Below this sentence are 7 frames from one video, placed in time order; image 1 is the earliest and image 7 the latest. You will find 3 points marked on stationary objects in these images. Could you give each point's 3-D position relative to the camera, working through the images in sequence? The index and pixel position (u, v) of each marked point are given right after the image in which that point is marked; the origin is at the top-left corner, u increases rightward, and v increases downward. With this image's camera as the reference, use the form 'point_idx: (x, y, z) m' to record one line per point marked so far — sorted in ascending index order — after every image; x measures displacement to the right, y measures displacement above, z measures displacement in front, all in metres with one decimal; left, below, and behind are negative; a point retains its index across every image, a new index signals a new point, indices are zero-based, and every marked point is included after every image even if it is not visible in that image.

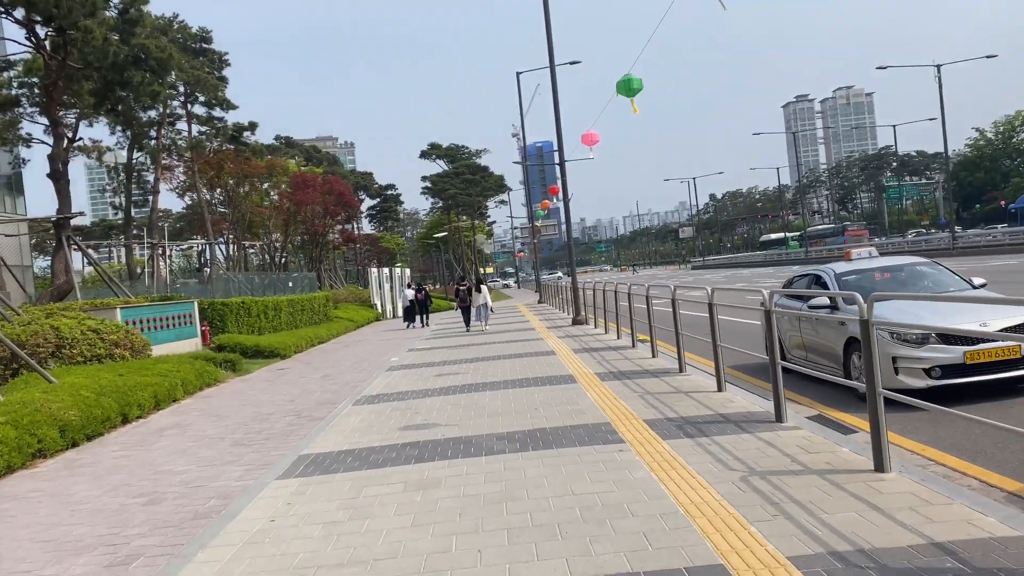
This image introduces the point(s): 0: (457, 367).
0: (-0.9, -1.4, +14.9) m
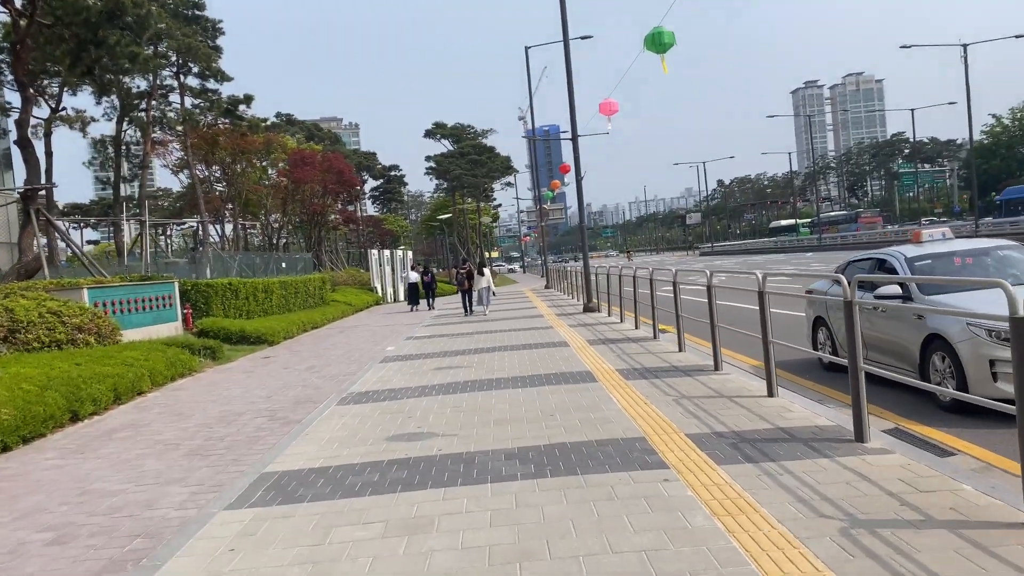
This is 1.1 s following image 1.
0: (-0.8, -1.2, +13.3) m
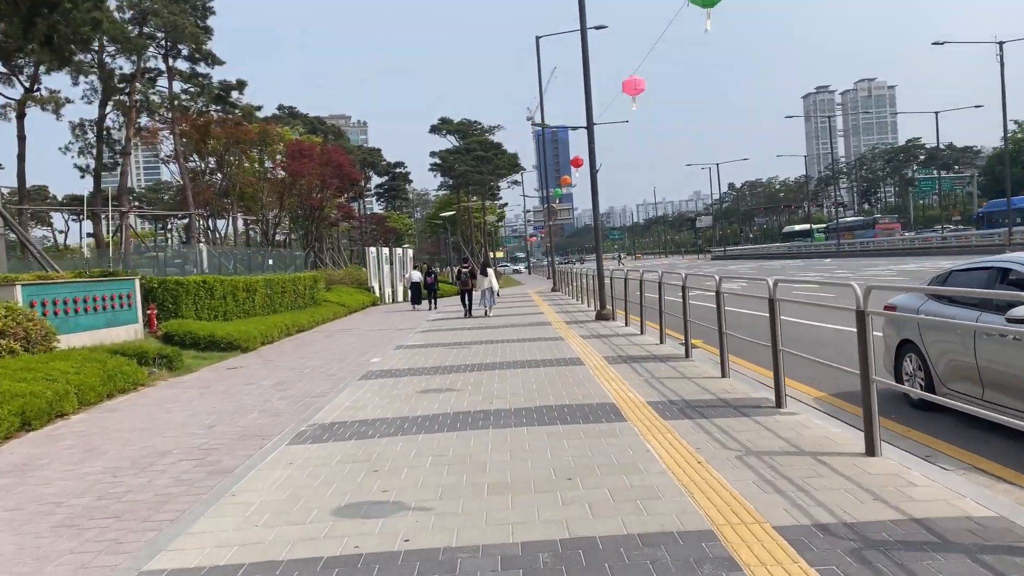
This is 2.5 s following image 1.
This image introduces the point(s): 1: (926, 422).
0: (-0.7, -1.2, +11.1) m
1: (+3.9, -1.3, +7.7) m
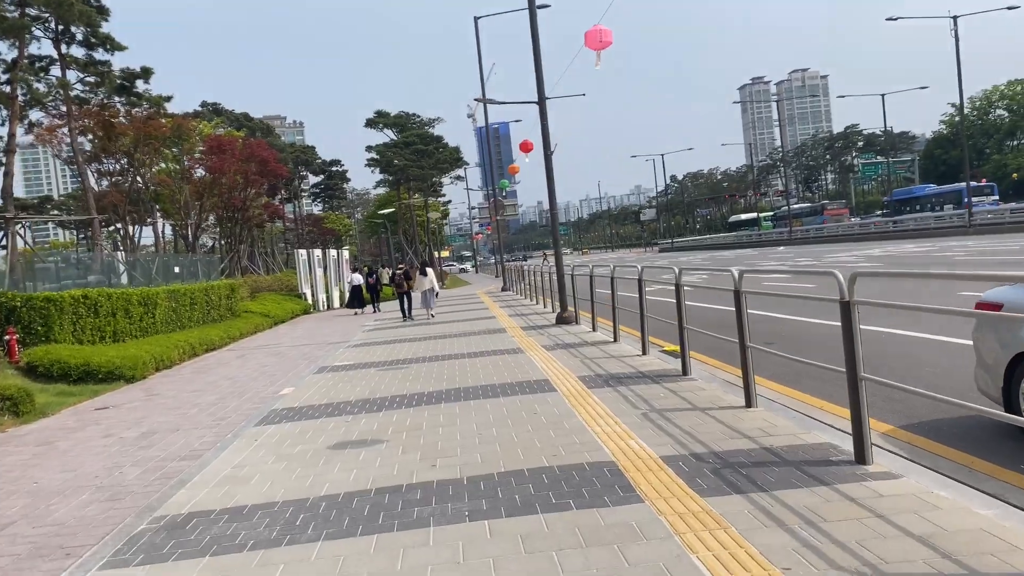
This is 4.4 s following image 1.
0: (-1.2, -1.3, +8.2) m
1: (+3.6, -1.2, +5.2) m
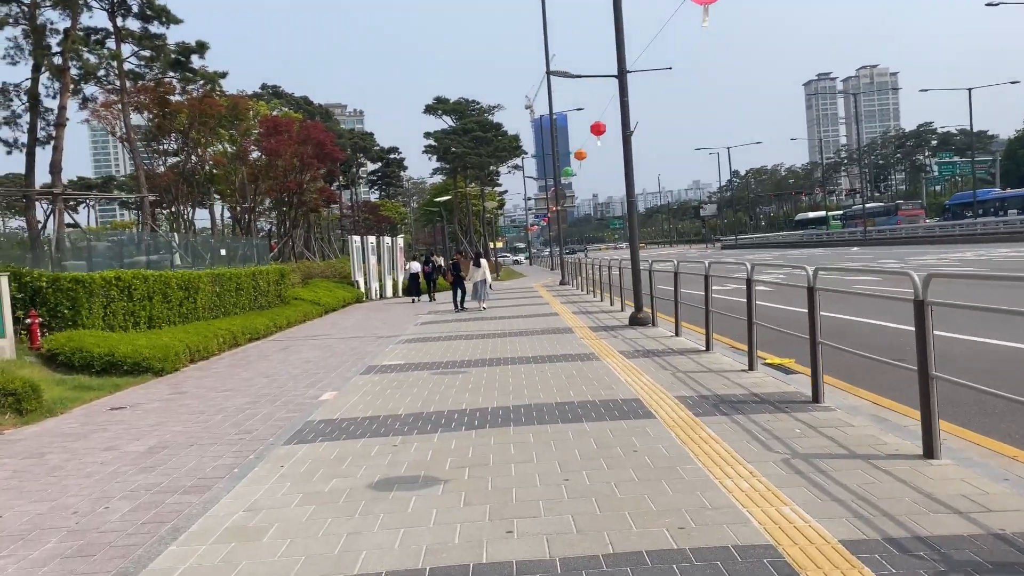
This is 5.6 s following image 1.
0: (-0.5, -1.3, +6.5) m
1: (+4.1, -1.3, +3.2) m
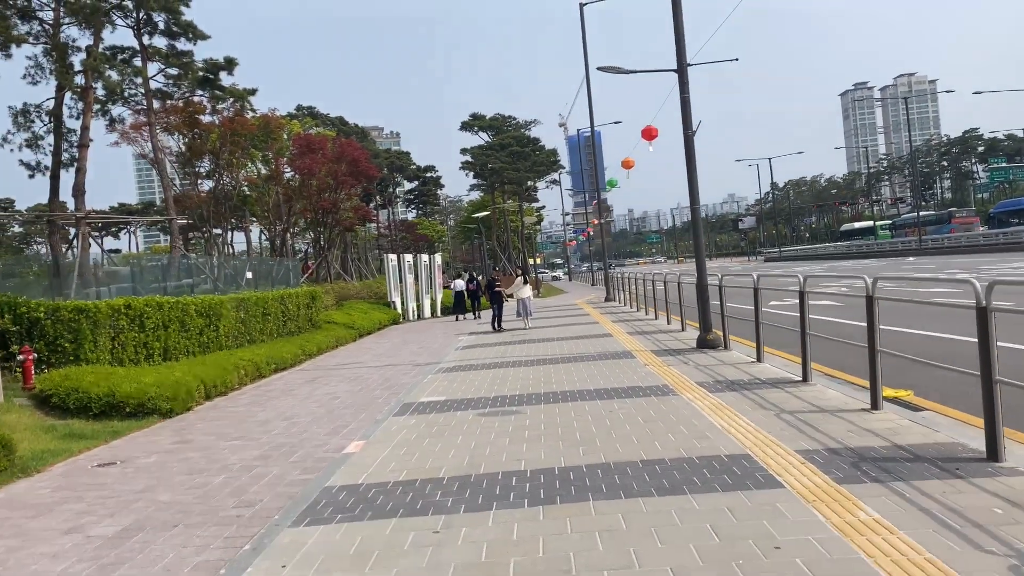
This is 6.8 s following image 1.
0: (0.0, -1.5, +4.8) m
1: (+4.5, -1.4, +1.2) m
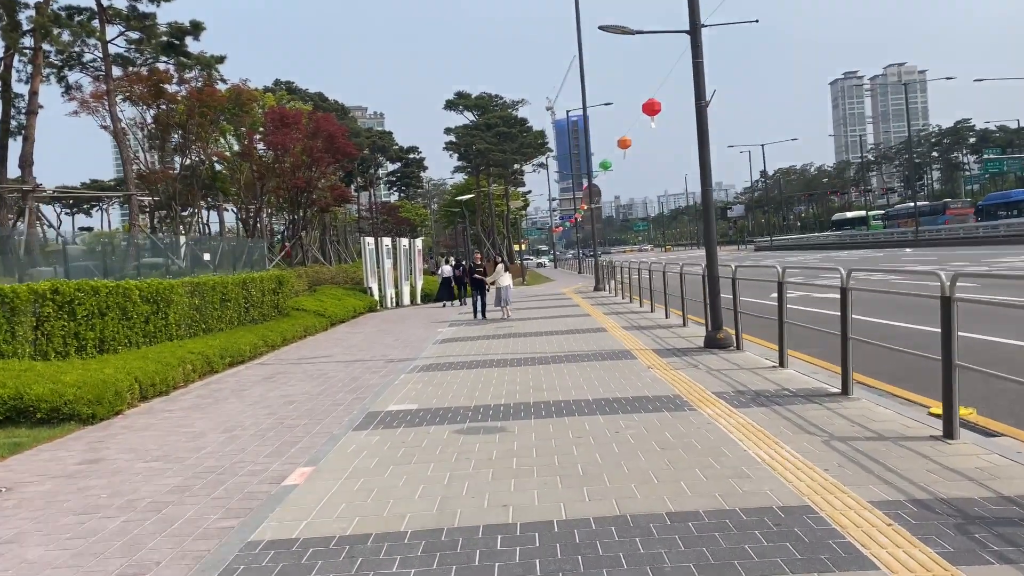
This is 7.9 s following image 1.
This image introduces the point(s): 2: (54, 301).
0: (-0.1, -1.5, +3.2) m
1: (+4.5, -1.5, -0.3) m
2: (-6.3, -0.2, +11.3) m
